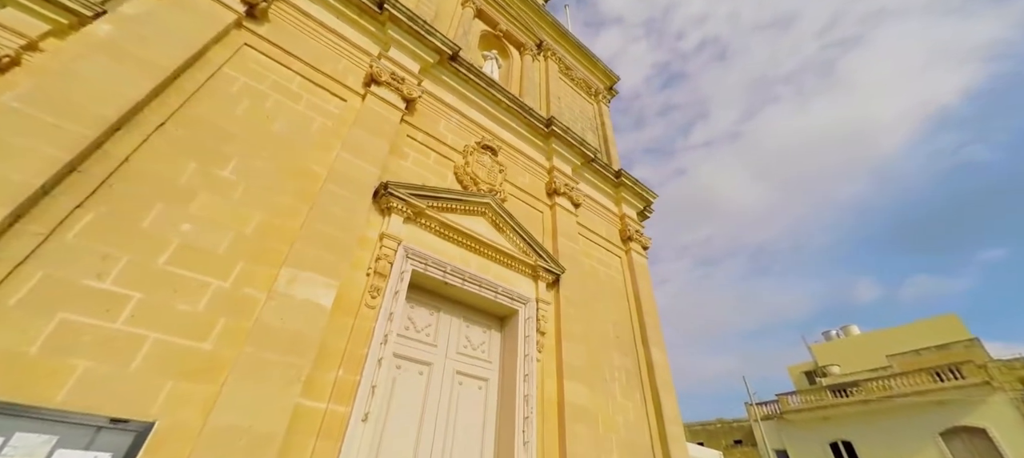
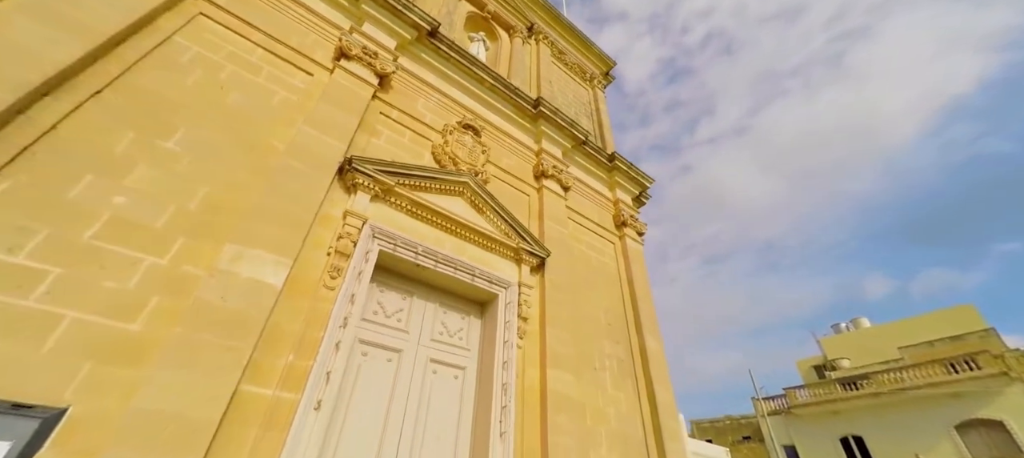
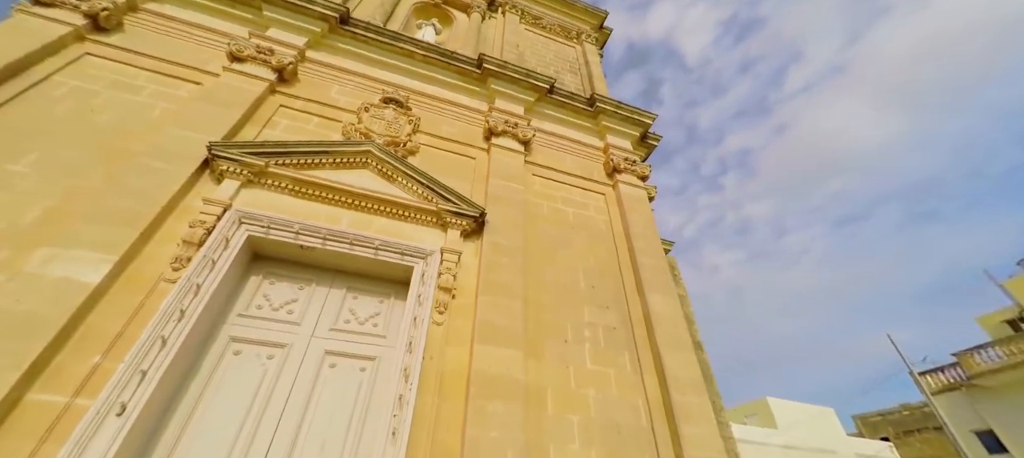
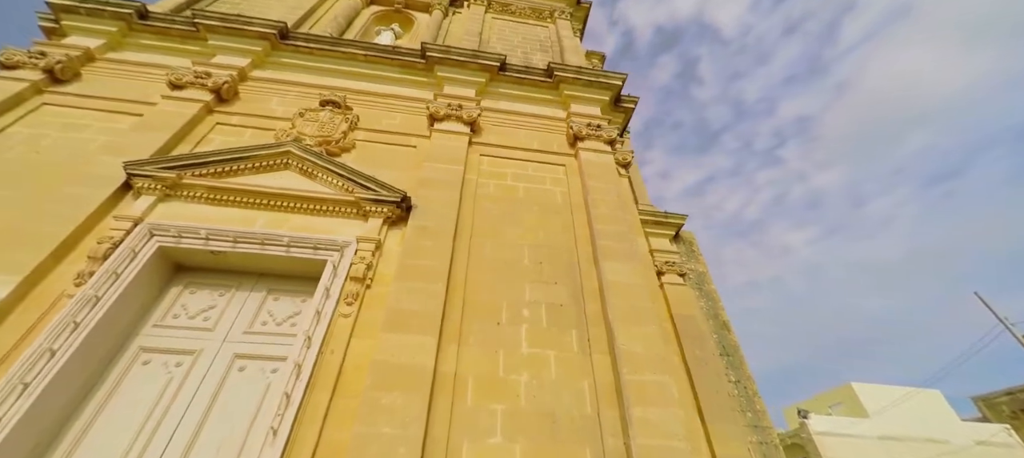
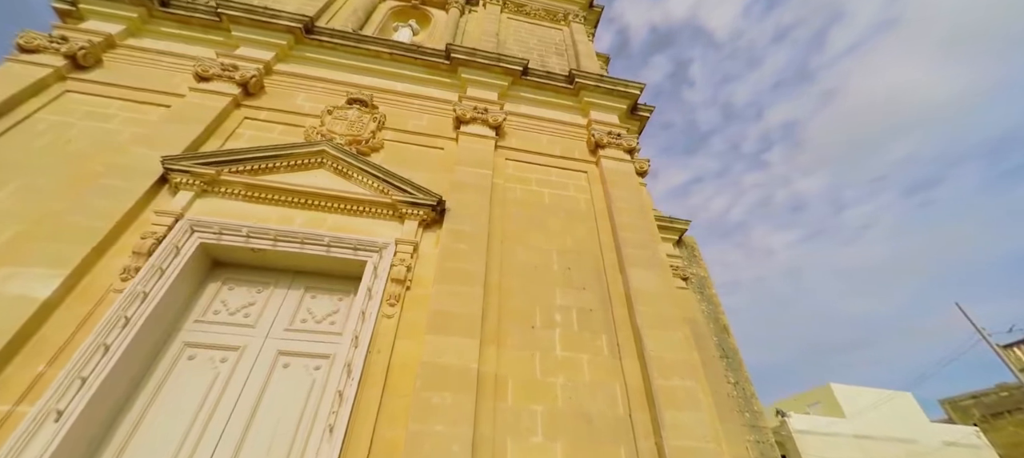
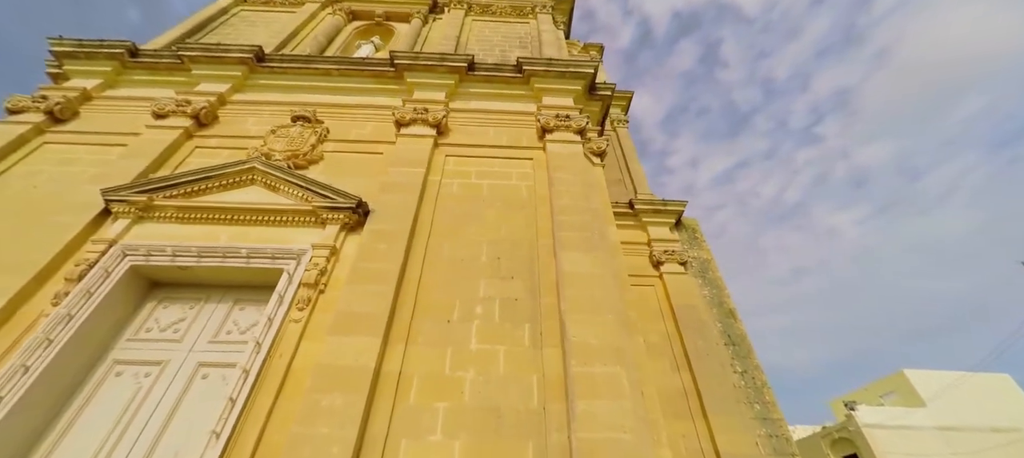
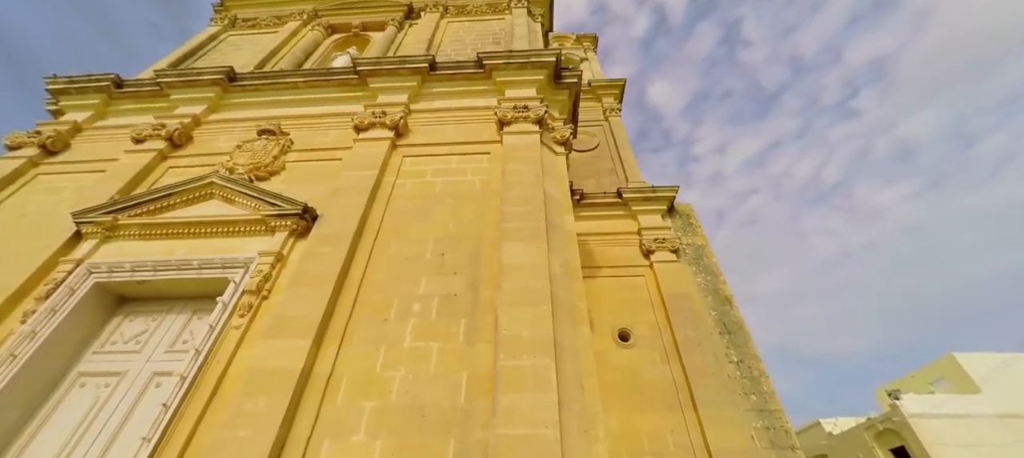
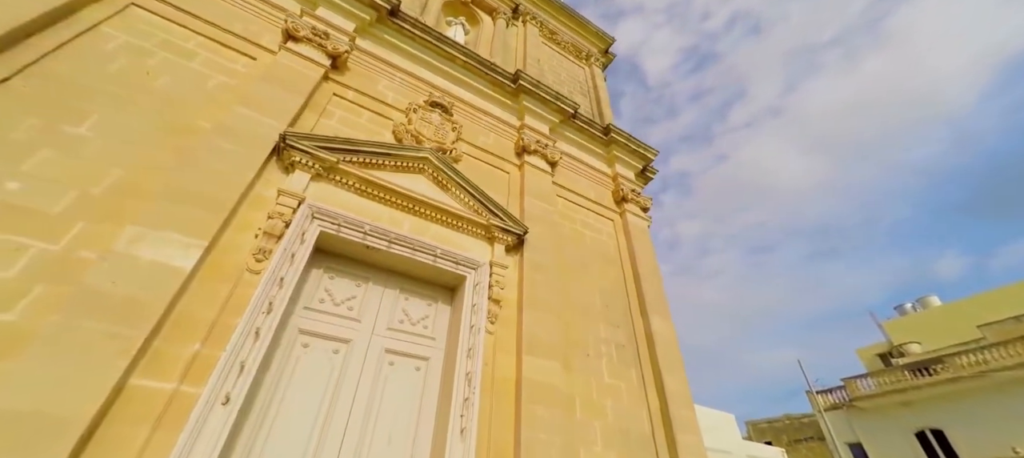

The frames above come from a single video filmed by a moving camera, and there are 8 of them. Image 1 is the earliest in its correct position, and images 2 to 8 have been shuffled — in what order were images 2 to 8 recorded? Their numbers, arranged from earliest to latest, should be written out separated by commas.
2, 8, 3, 5, 4, 6, 7
